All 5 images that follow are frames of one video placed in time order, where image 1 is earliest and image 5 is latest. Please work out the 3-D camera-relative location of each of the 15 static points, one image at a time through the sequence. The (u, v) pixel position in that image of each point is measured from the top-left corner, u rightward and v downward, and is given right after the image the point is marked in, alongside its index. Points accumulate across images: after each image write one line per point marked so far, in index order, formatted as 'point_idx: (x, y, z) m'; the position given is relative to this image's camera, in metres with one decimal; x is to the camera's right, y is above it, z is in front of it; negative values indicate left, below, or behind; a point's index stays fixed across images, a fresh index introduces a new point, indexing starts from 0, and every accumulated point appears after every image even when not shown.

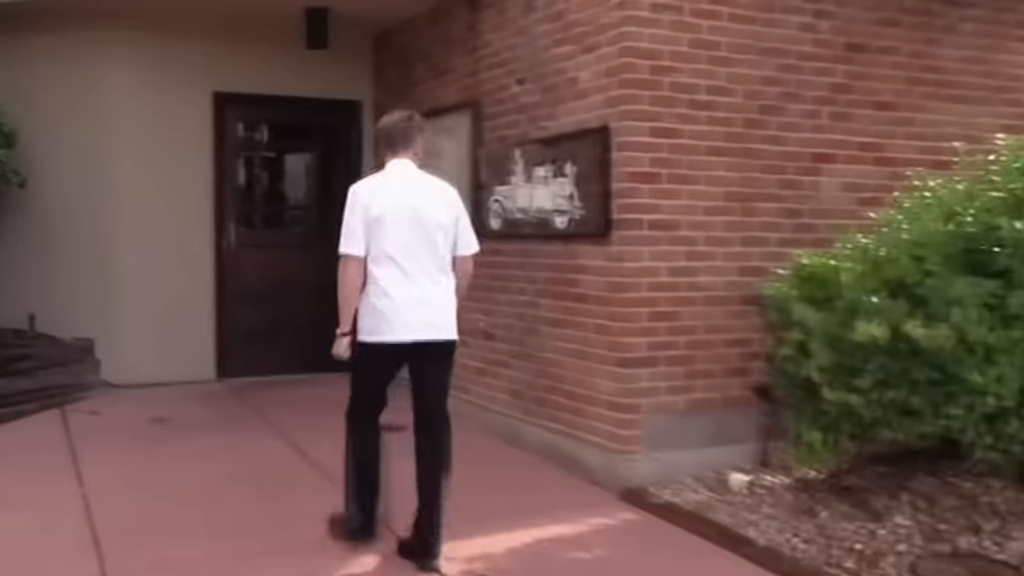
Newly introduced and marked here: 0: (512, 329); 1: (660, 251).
0: (0.0, -0.2, +7.7) m
1: (+0.7, +0.2, +6.8) m
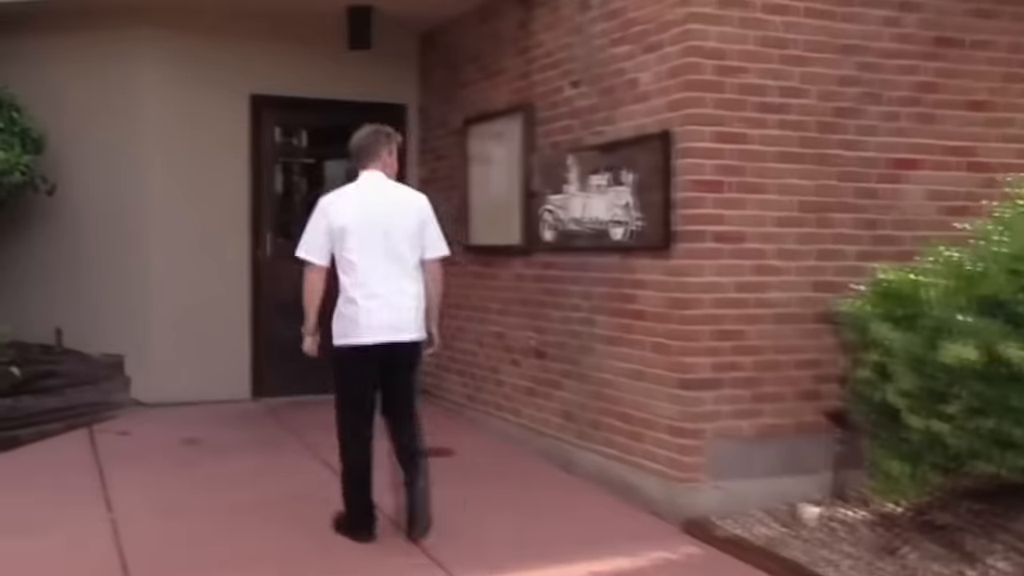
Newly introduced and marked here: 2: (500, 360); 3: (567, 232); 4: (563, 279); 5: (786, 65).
0: (+0.3, -0.3, +7.2) m
1: (+1.0, +0.1, +6.3) m
2: (0.0, -0.4, +7.8) m
3: (+0.3, +0.3, +7.1) m
4: (+0.3, 0.0, +7.2) m
5: (+1.3, +1.0, +6.3) m
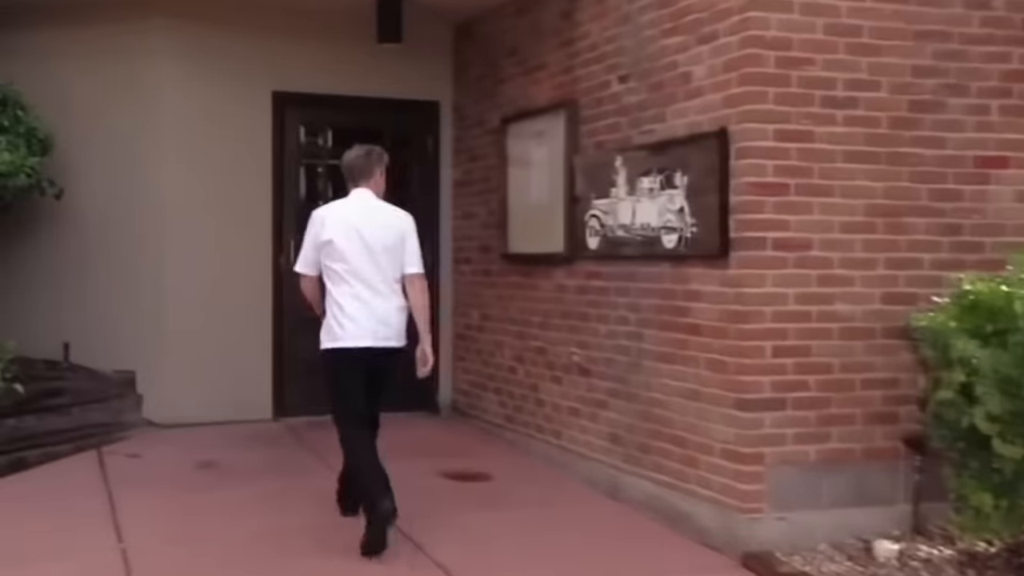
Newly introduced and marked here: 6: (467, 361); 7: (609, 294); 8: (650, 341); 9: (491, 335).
0: (+0.5, -0.4, +6.7) m
1: (+1.2, +0.1, +5.7) m
2: (+0.2, -0.5, +7.3) m
3: (+0.5, +0.2, +6.6) m
4: (+0.5, 0.0, +6.7) m
5: (+1.5, +1.0, +5.8) m
6: (-0.2, -0.5, +8.3) m
7: (+0.5, 0.0, +6.7) m
8: (+0.7, -0.3, +6.4) m
9: (-0.1, -0.3, +7.9) m
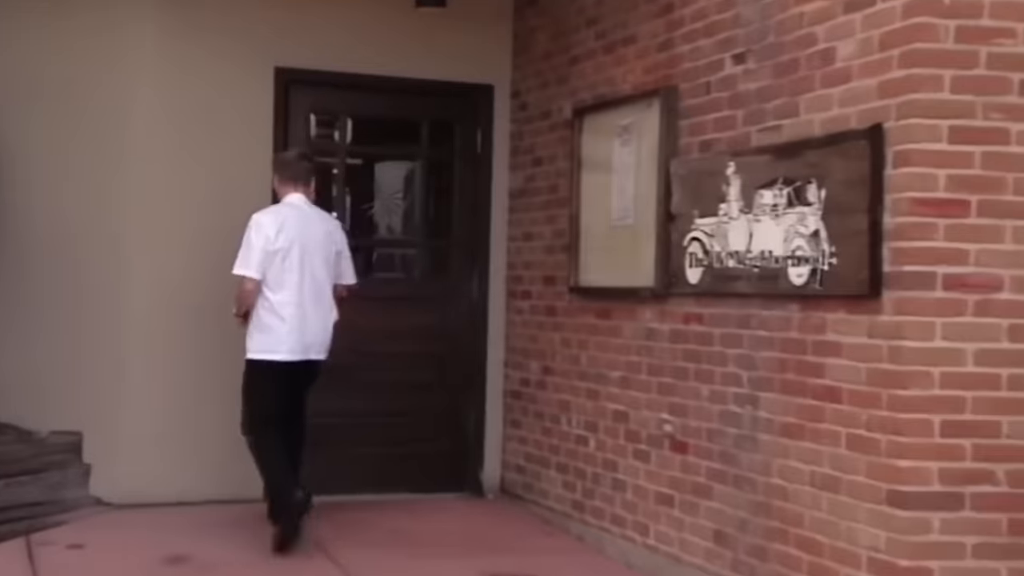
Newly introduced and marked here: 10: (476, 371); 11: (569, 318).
0: (+0.7, -0.6, +5.1) m
1: (+1.4, -0.1, +4.2) m
2: (+0.4, -0.7, +5.7) m
3: (+0.8, +0.1, +5.0) m
4: (+0.7, -0.2, +5.1) m
5: (+1.7, +0.8, +4.2) m
6: (0.0, -0.7, +6.7) m
7: (+0.8, -0.2, +5.1) m
8: (+0.9, -0.4, +4.8) m
9: (+0.2, -0.5, +6.4) m
10: (-0.2, -0.4, +6.9) m
11: (+0.3, -0.1, +6.2) m
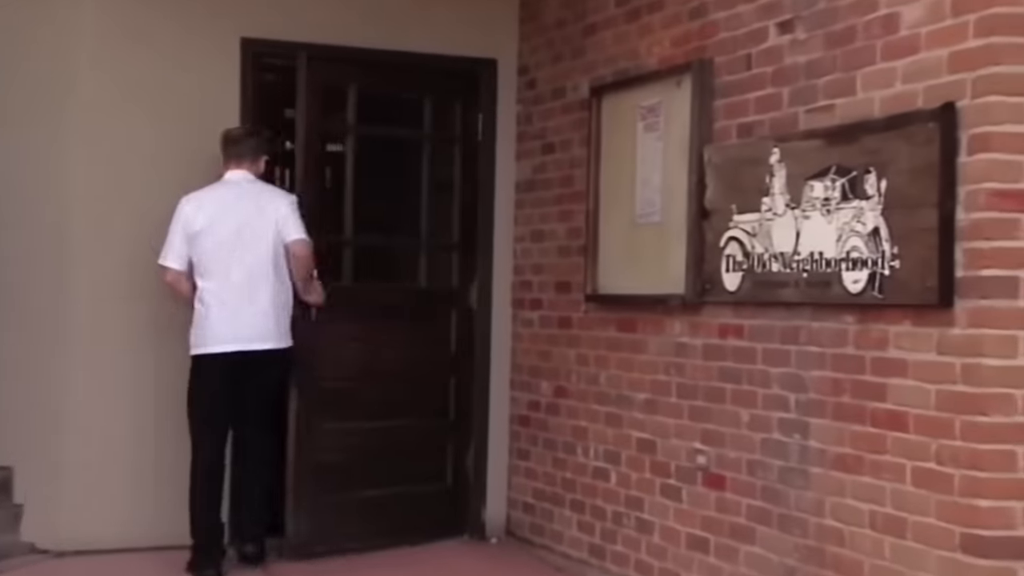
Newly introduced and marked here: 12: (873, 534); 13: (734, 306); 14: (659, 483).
0: (+0.8, -0.6, +4.4) m
1: (+1.4, -0.1, +3.5) m
2: (+0.5, -0.7, +5.0) m
3: (+0.8, 0.0, +4.3) m
4: (+0.8, -0.2, +4.4) m
5: (+1.8, +0.8, +3.5) m
6: (+0.1, -0.7, +6.0) m
7: (+0.8, -0.2, +4.4) m
8: (+0.9, -0.4, +4.1) m
9: (+0.2, -0.5, +5.7) m
10: (-0.2, -0.5, +6.2) m
11: (+0.3, -0.2, +5.5) m
12: (+1.0, -0.7, +3.9) m
13: (+0.7, -0.1, +4.5) m
14: (+0.5, -0.7, +4.9) m
